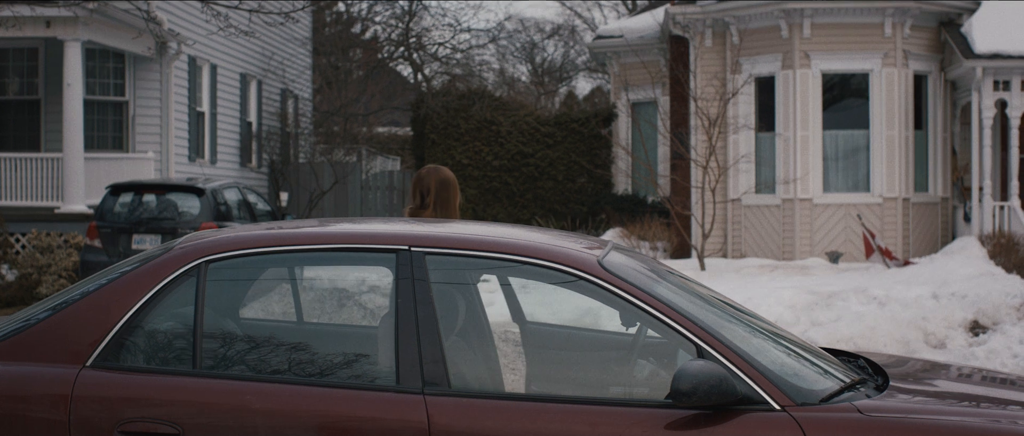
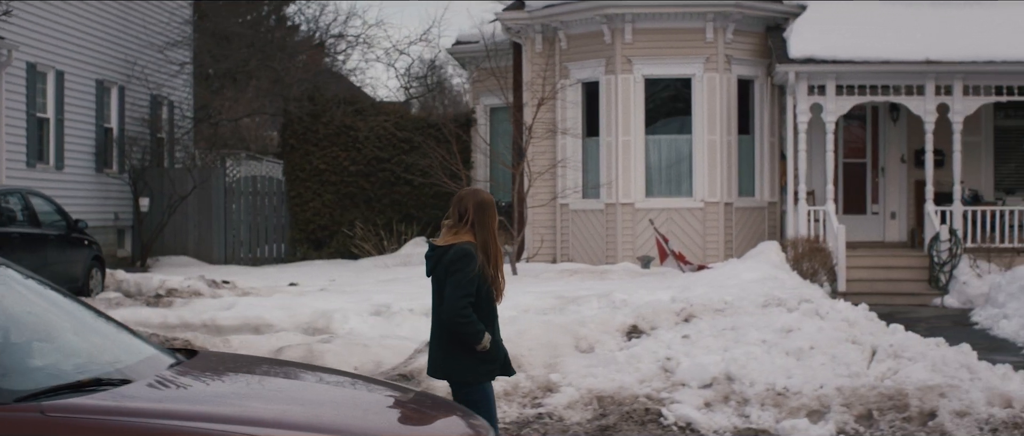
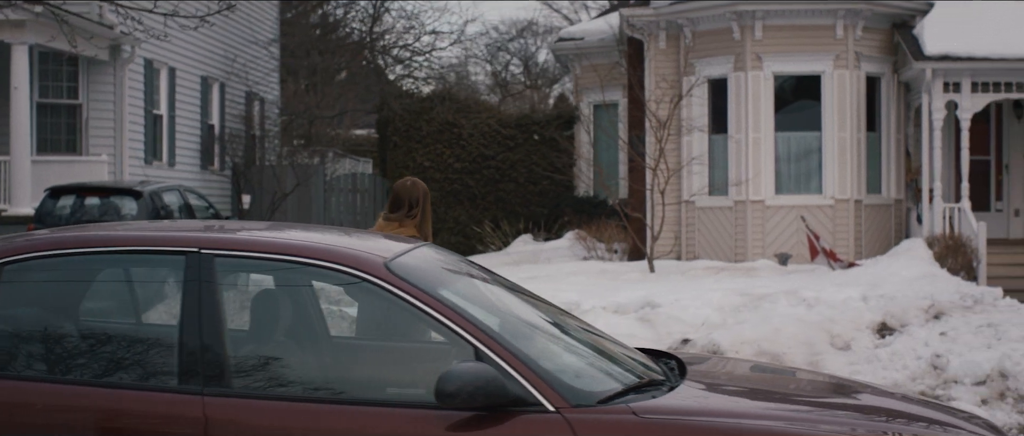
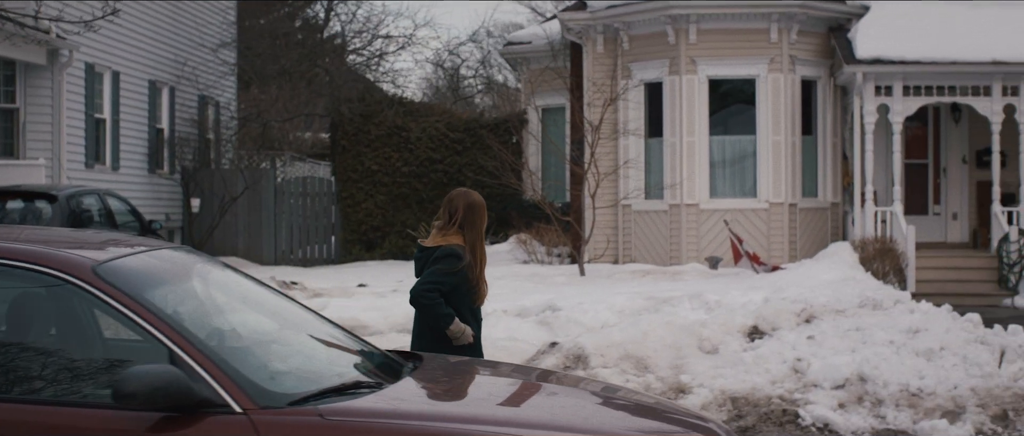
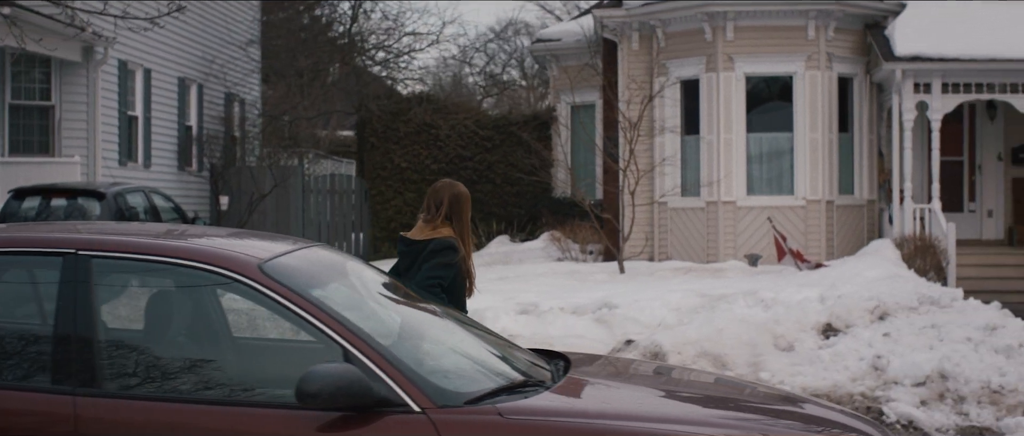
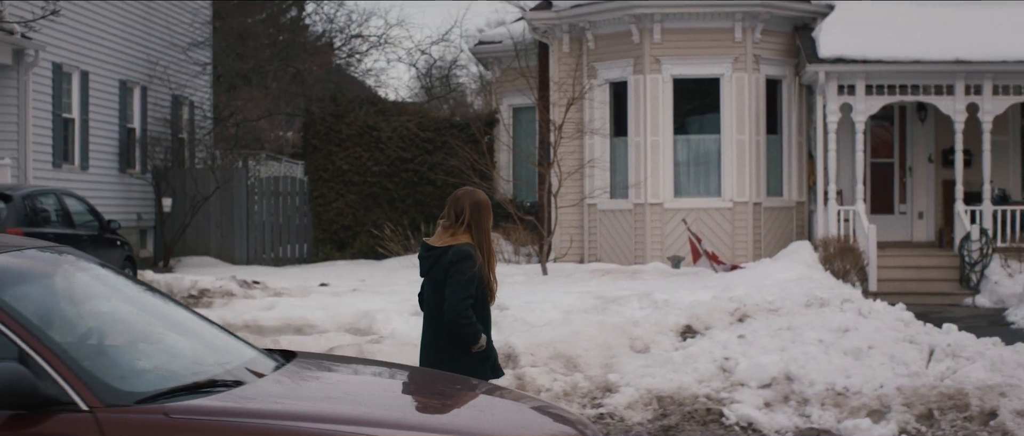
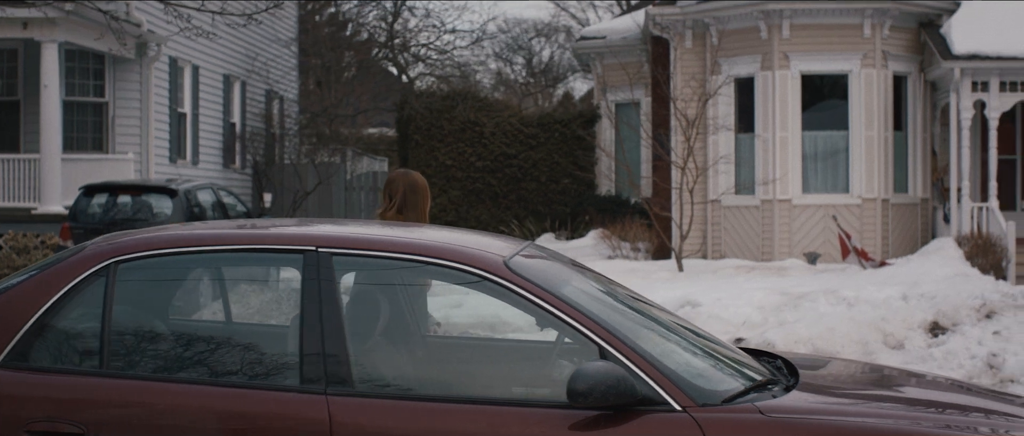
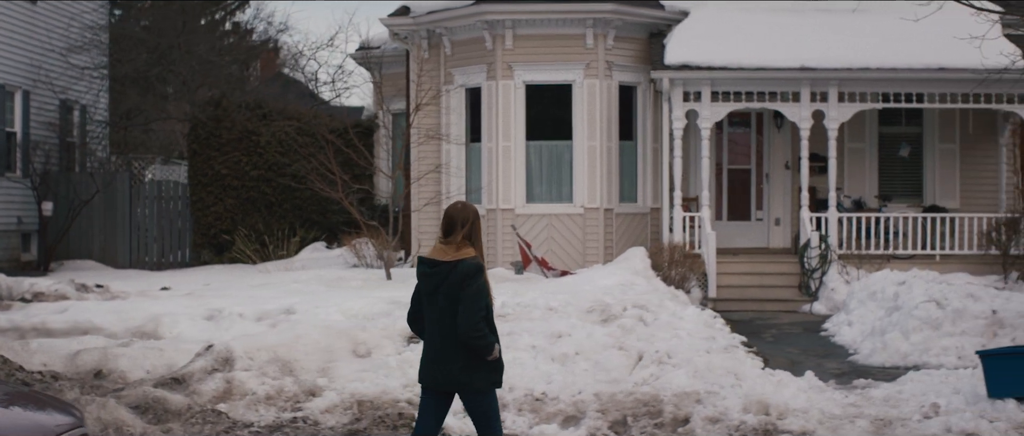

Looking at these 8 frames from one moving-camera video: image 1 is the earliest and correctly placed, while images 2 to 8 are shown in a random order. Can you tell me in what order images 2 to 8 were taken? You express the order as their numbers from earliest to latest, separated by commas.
7, 3, 5, 4, 6, 2, 8
